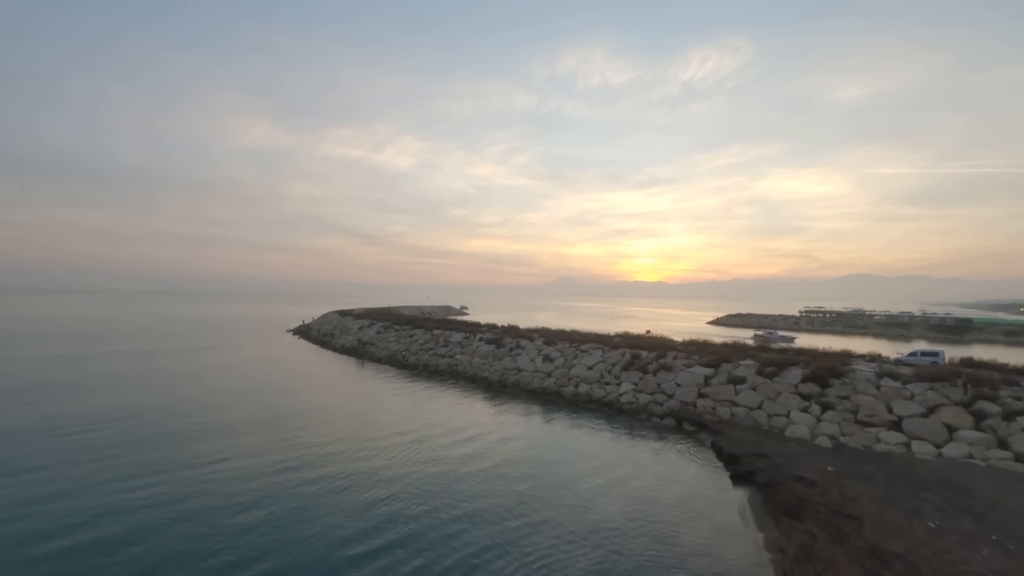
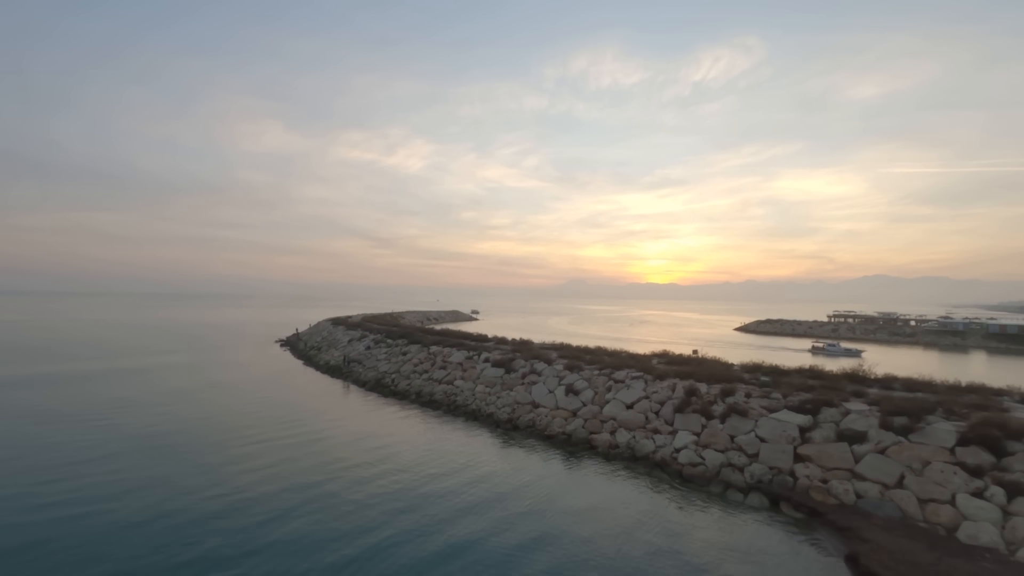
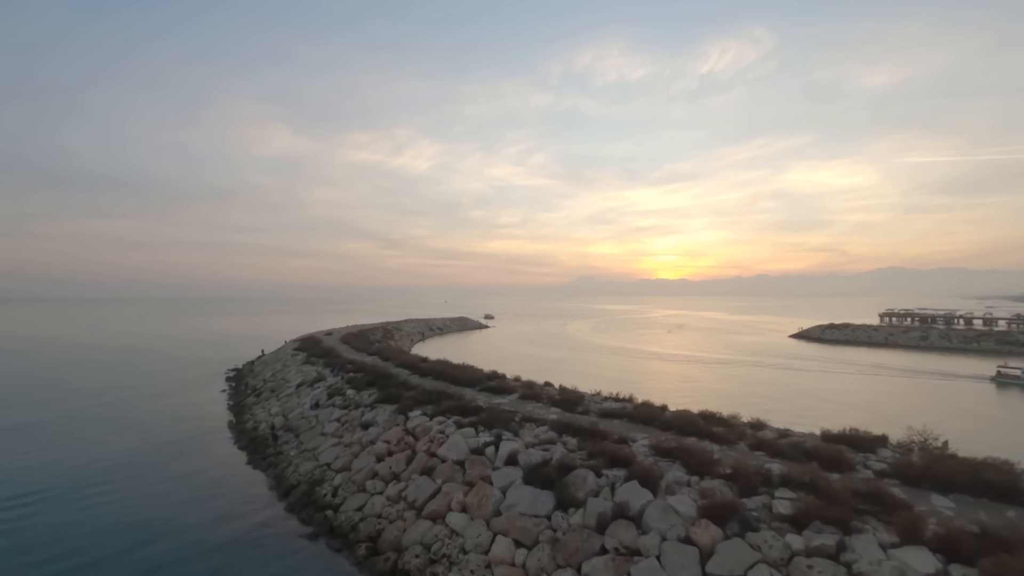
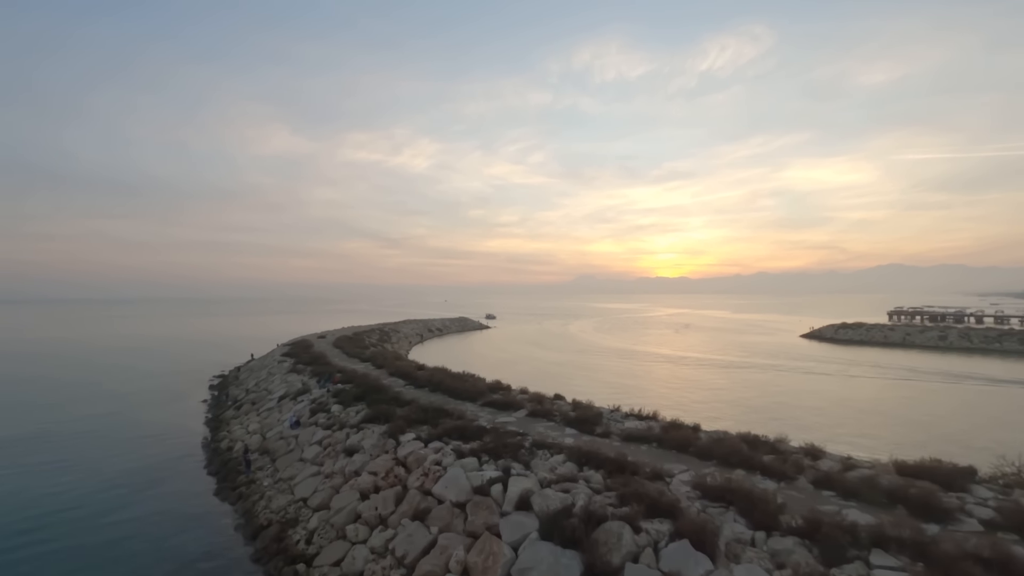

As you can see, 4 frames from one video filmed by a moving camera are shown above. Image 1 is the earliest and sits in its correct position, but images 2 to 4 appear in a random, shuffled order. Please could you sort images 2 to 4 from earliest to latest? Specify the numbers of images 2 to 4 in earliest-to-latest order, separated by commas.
2, 3, 4
